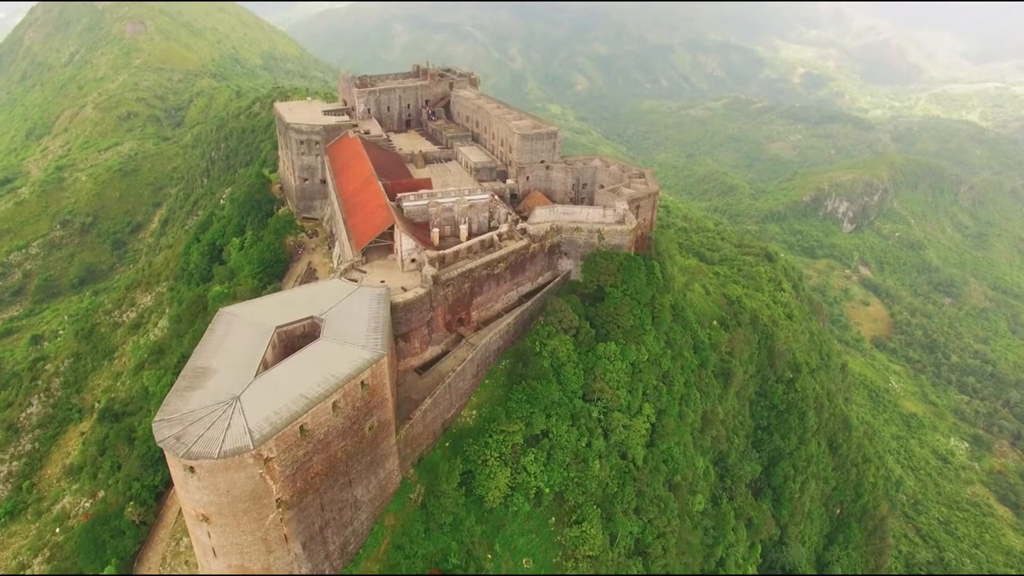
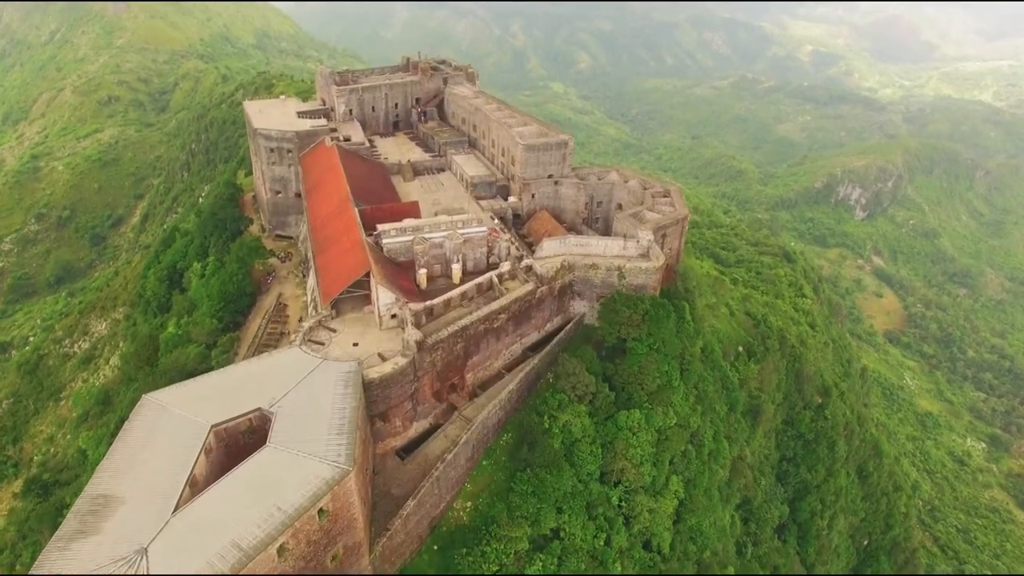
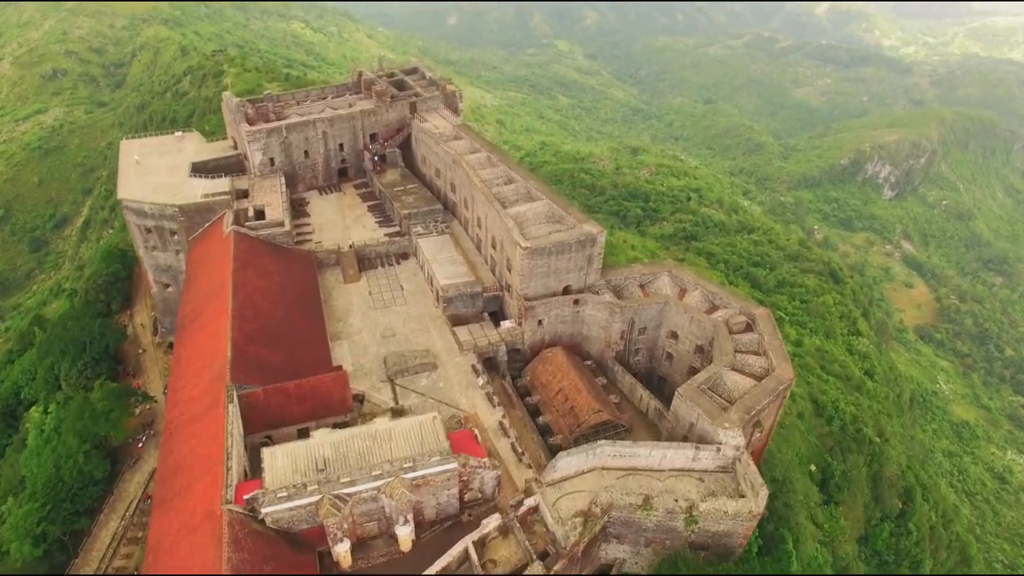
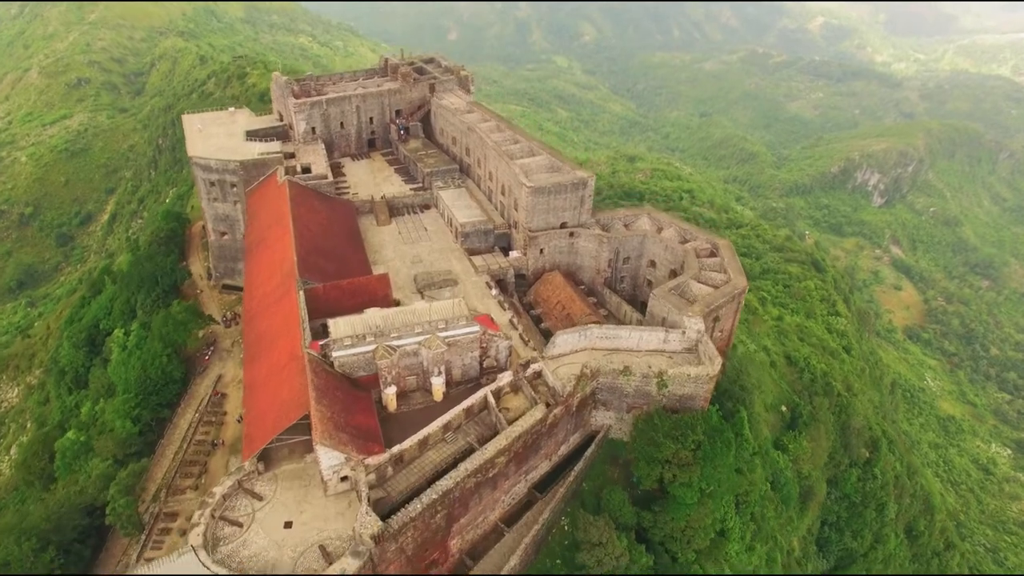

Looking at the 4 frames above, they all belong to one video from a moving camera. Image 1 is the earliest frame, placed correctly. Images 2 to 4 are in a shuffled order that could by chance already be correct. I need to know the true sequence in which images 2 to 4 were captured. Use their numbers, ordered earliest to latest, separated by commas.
2, 4, 3
